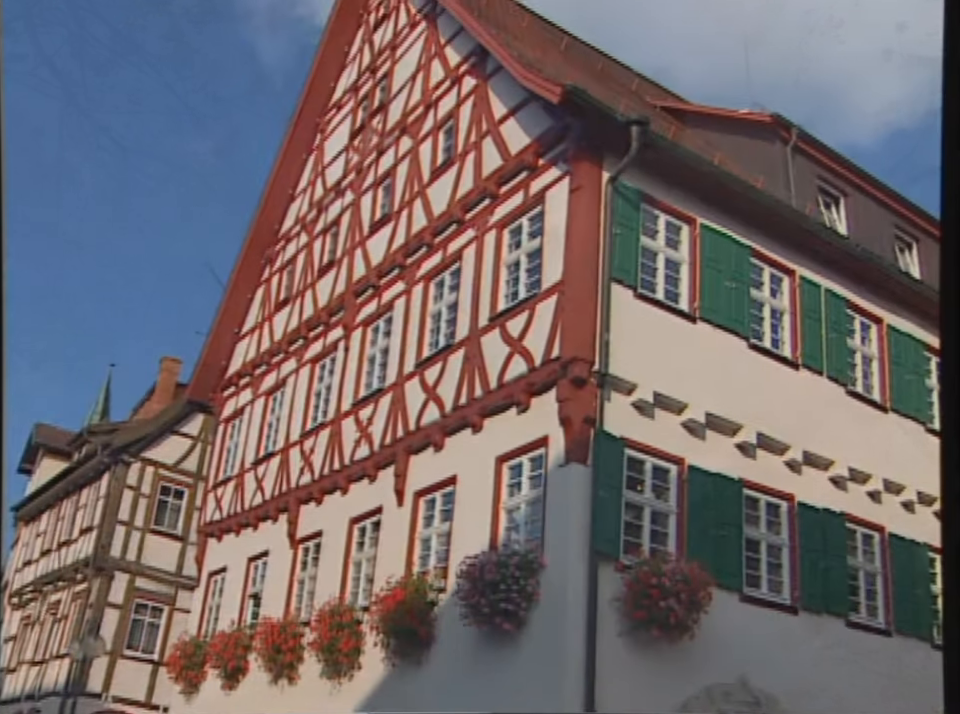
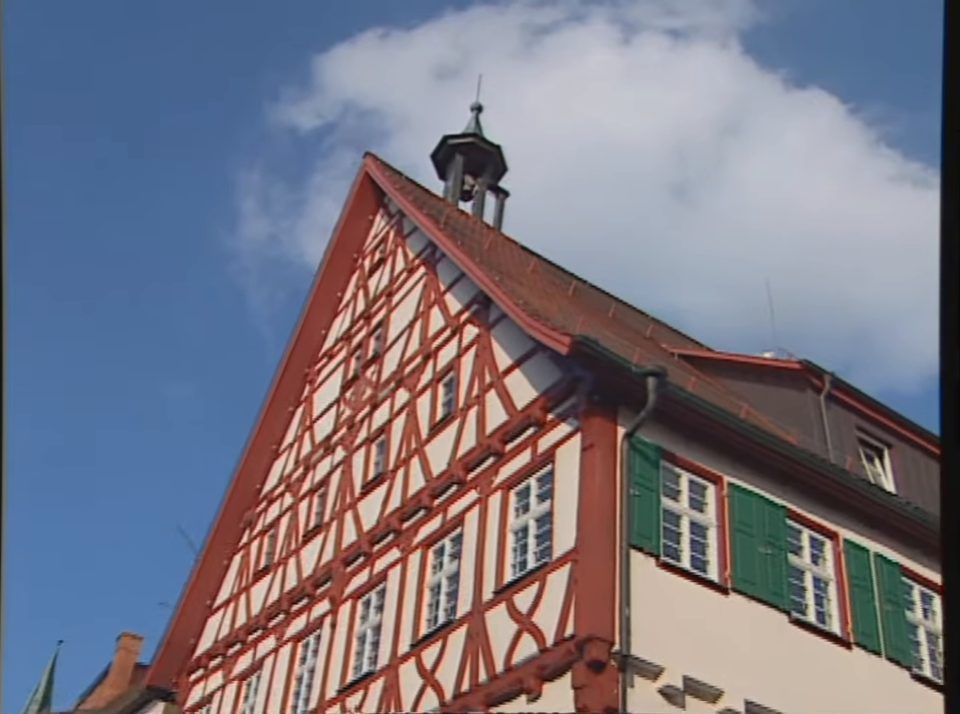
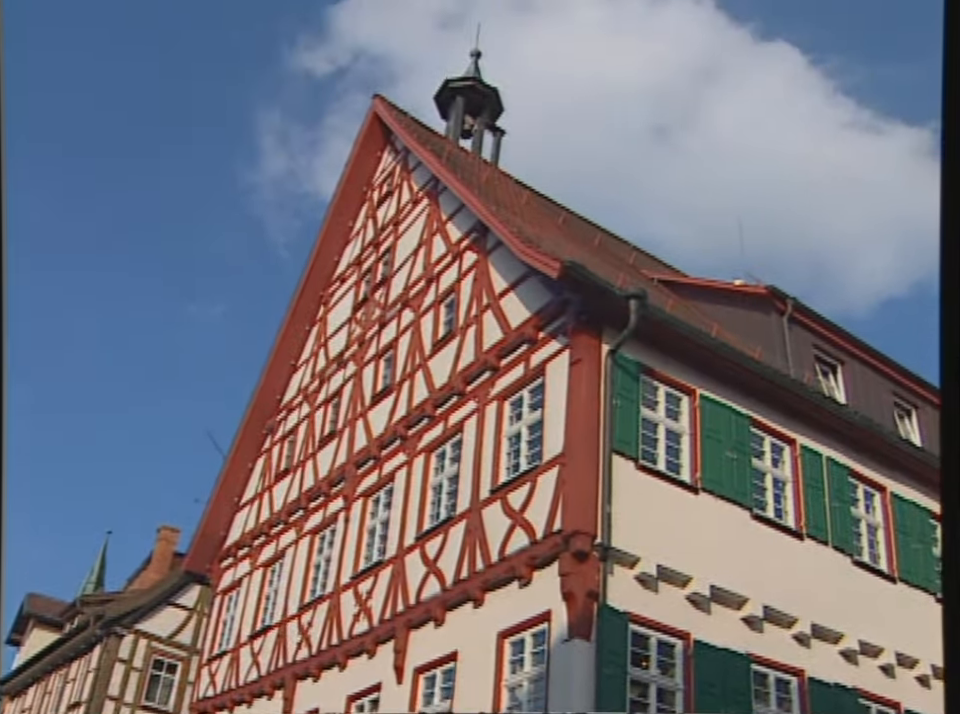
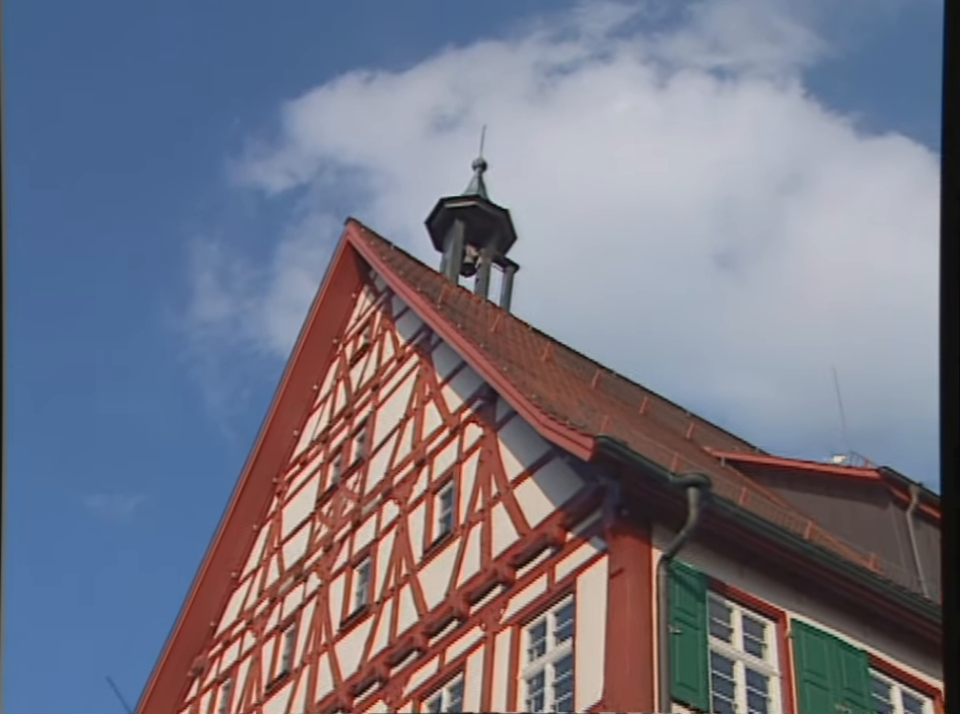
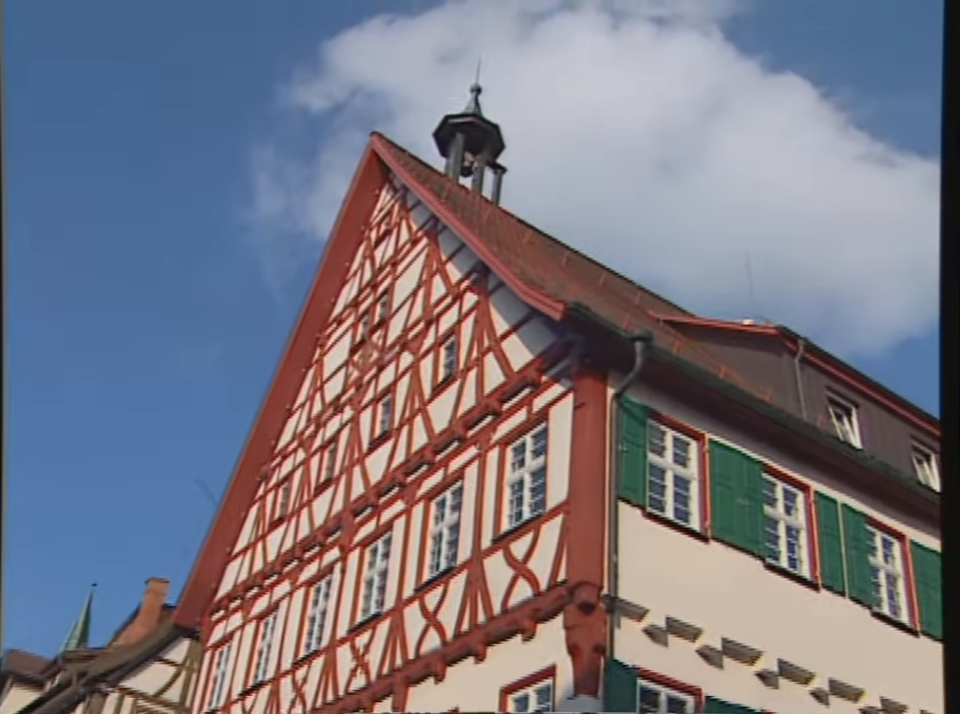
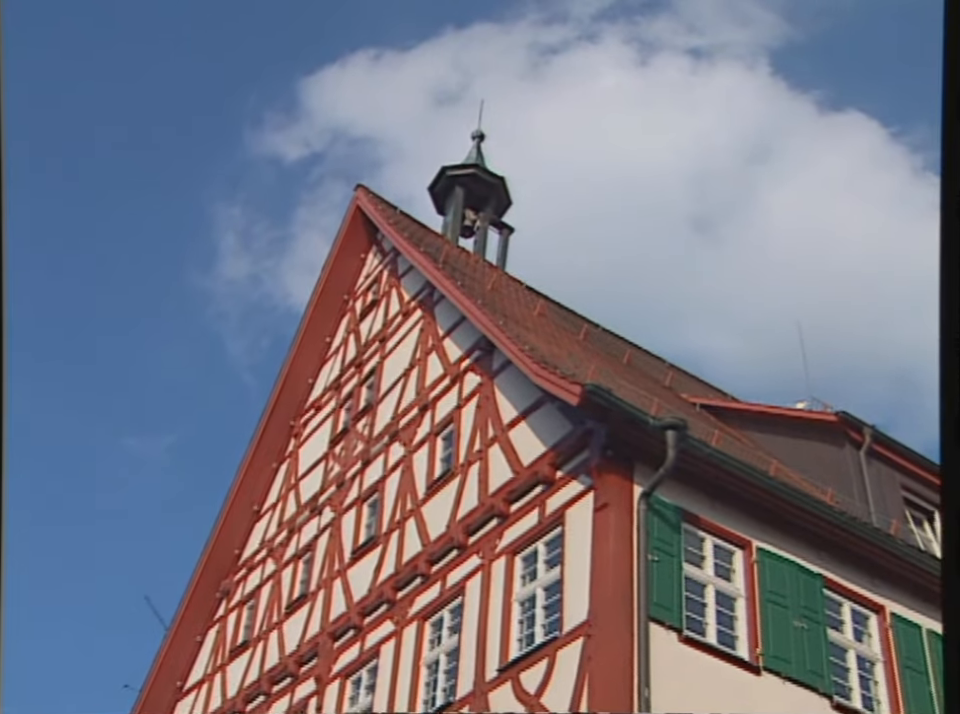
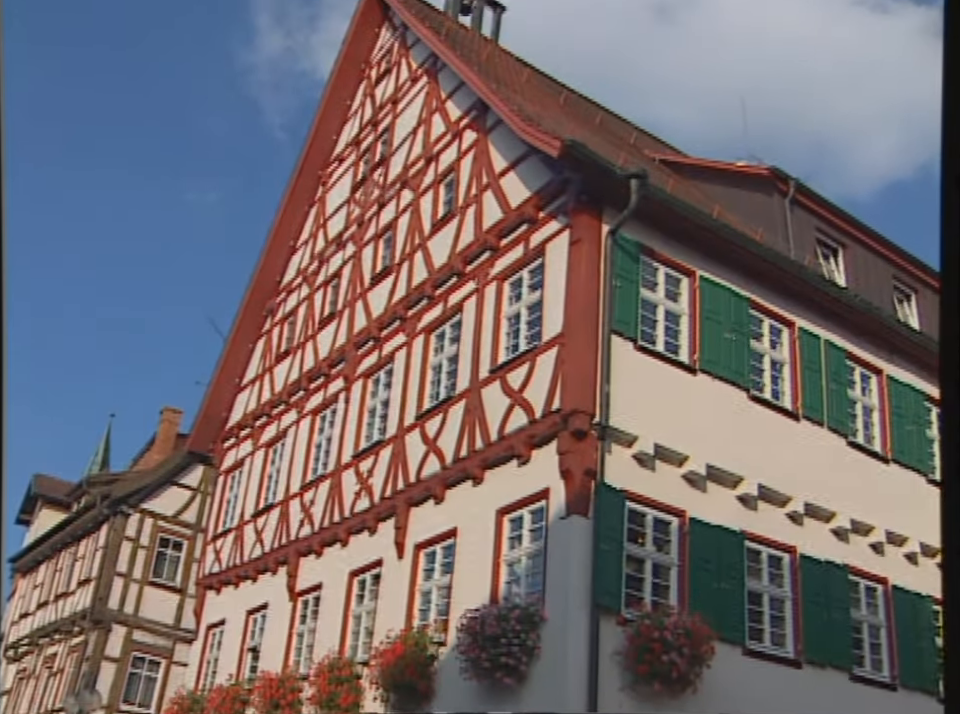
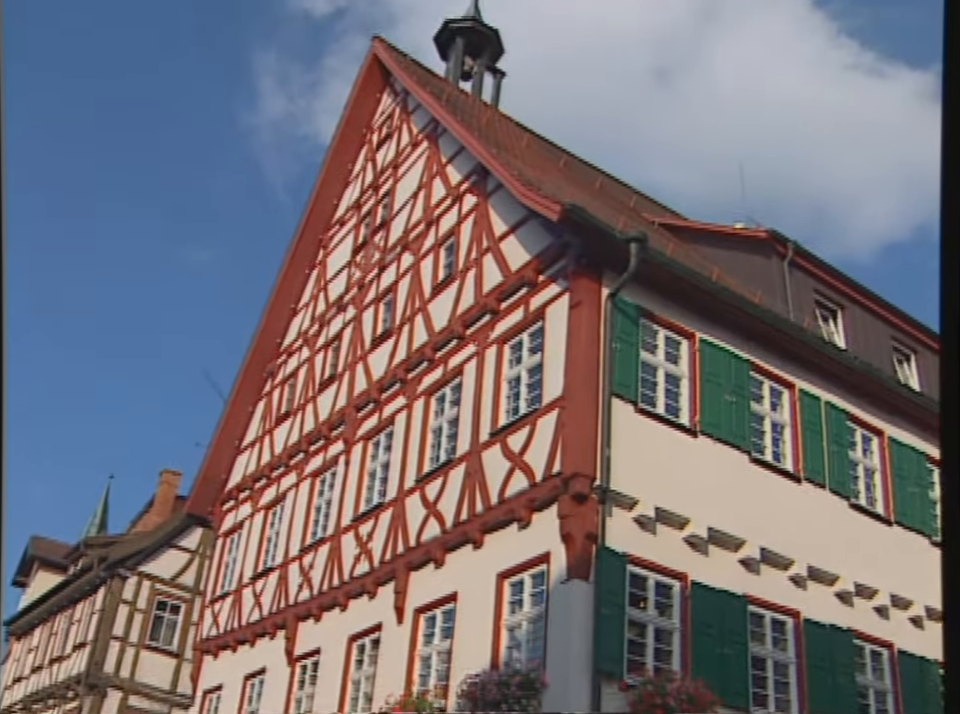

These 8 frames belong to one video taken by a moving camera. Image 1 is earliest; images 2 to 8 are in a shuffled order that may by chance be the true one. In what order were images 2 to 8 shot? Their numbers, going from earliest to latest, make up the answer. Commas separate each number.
7, 8, 3, 5, 2, 6, 4
